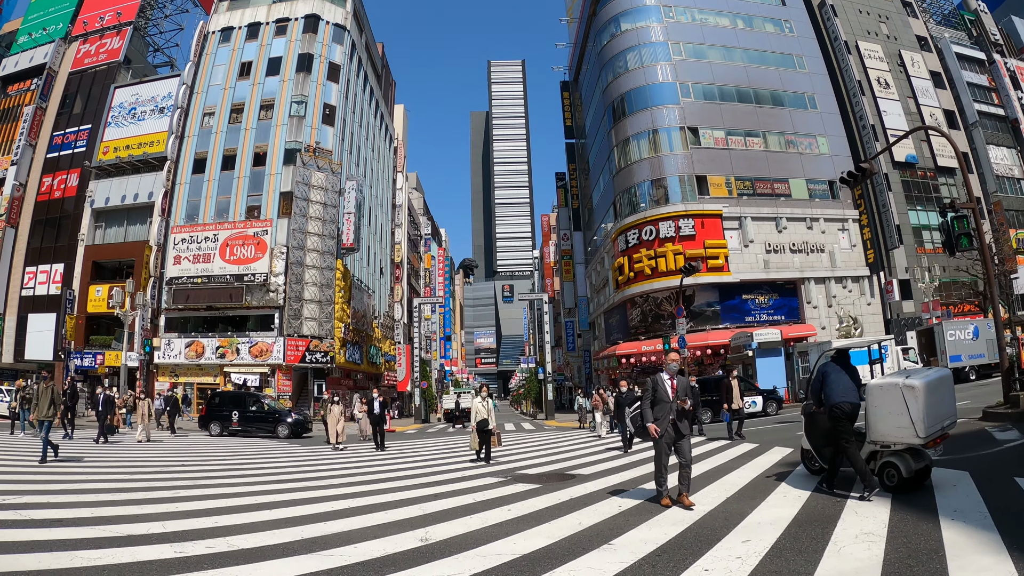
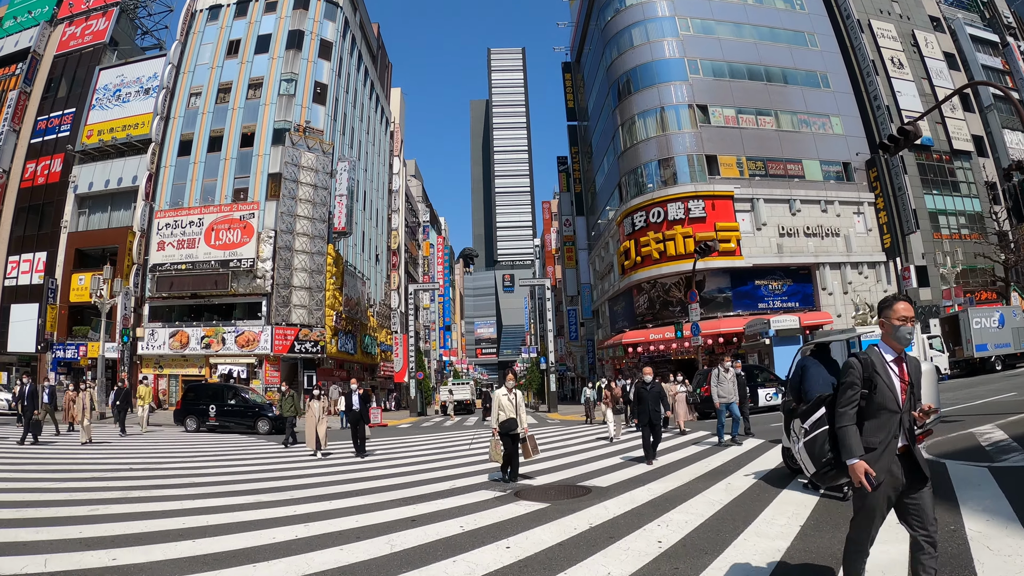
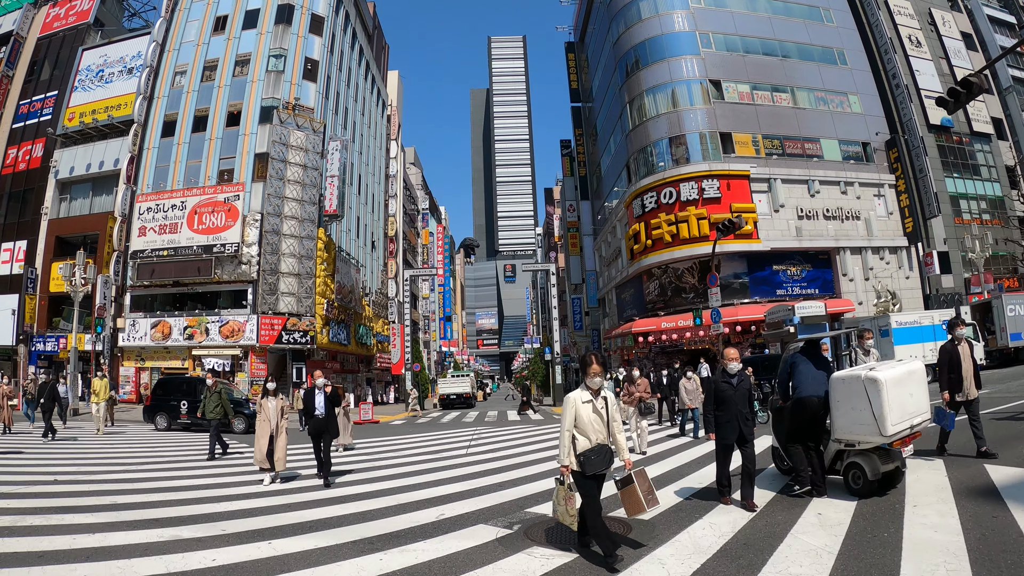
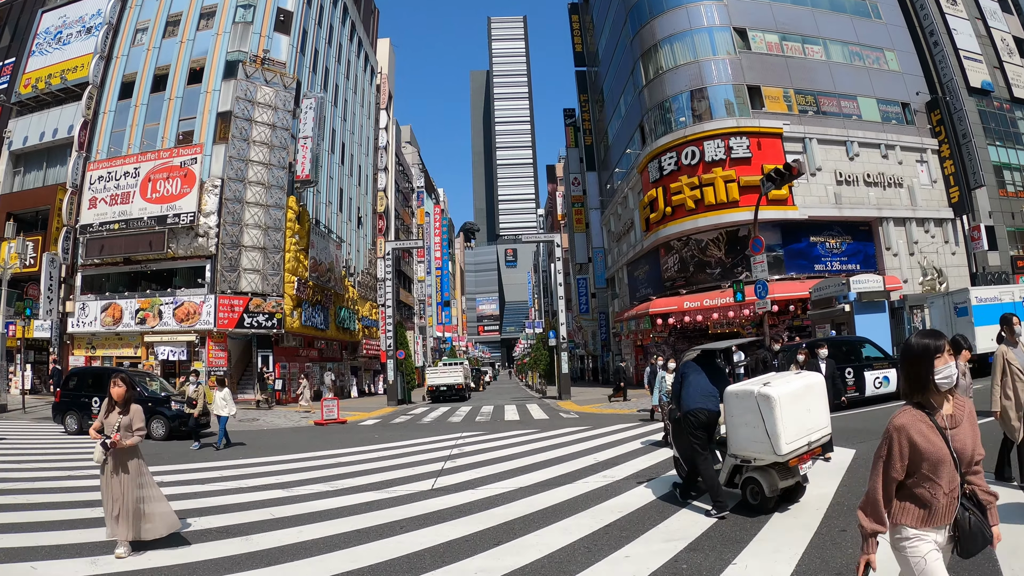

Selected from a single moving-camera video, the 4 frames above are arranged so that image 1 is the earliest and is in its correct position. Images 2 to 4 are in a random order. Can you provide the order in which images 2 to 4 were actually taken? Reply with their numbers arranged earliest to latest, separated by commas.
2, 3, 4
